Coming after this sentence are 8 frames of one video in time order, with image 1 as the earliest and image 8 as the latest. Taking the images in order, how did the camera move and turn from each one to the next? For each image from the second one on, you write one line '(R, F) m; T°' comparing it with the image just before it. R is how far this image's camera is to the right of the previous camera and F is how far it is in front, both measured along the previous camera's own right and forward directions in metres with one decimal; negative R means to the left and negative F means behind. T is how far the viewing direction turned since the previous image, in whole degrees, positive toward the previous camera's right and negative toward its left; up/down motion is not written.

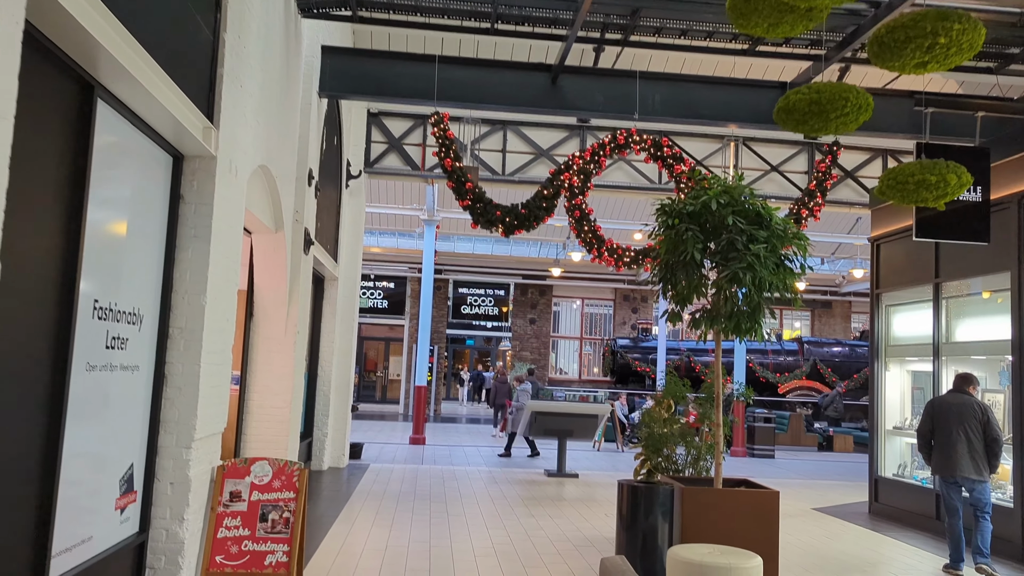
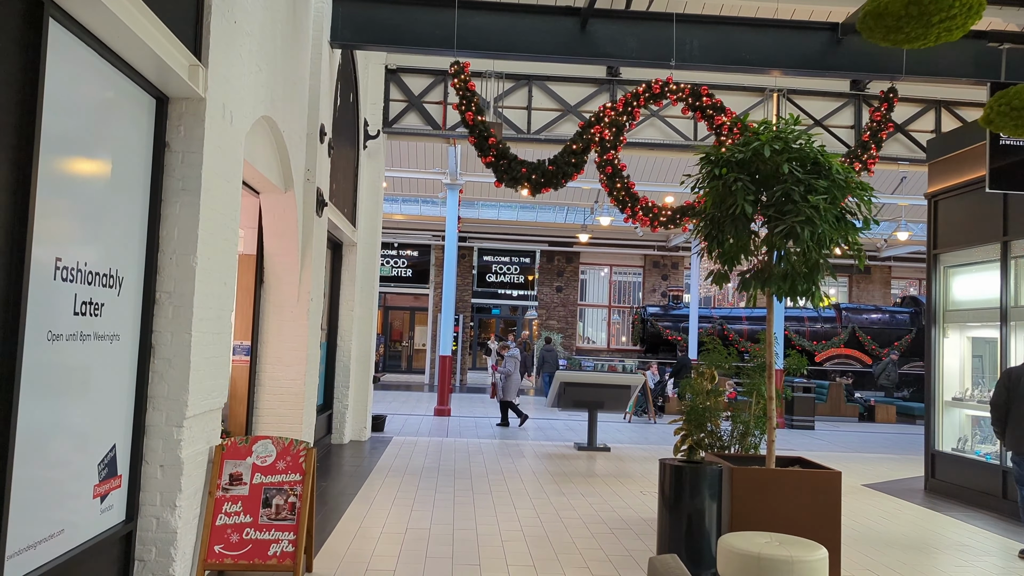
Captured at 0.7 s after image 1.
(0.0, +0.6) m; -2°
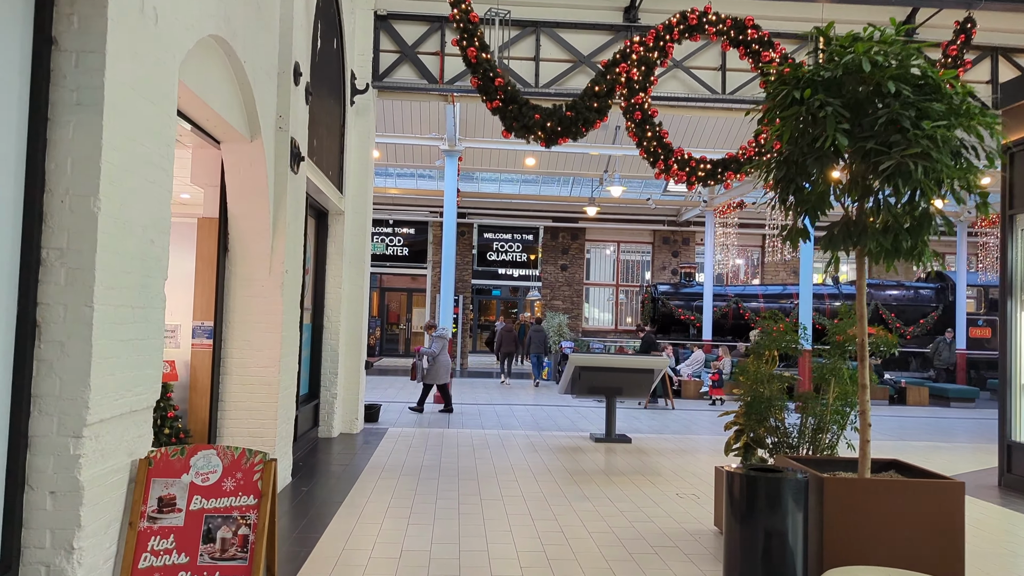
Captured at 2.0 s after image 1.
(-0.1, +1.1) m; 0°
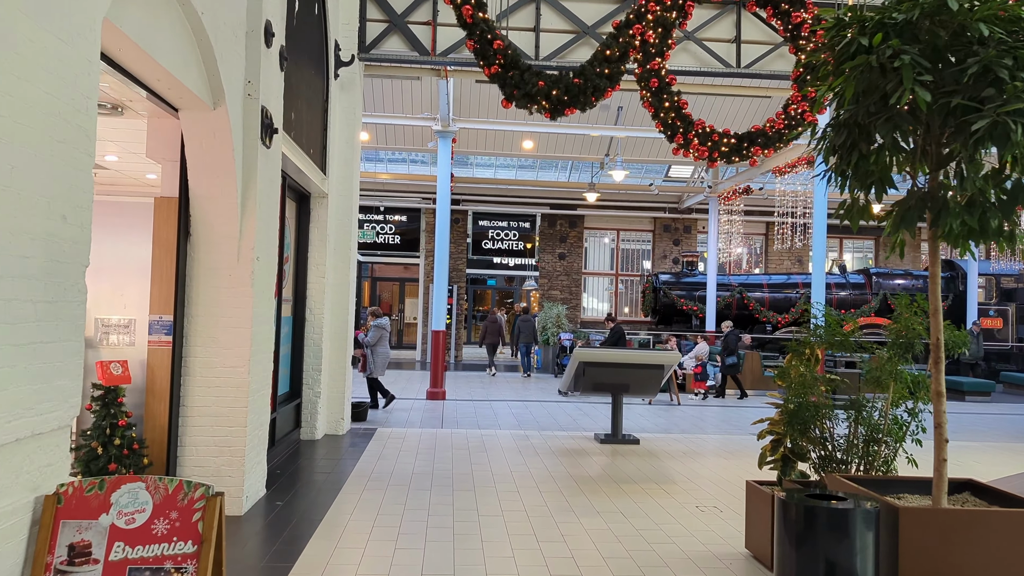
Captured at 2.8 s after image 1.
(0.0, +0.7) m; 0°
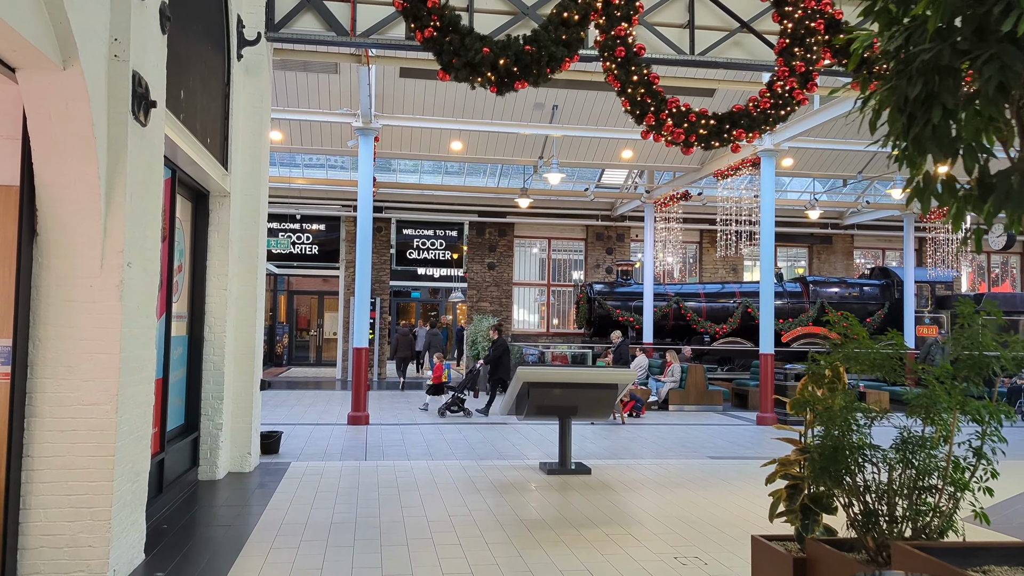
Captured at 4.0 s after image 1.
(-0.1, +1.0) m; +5°
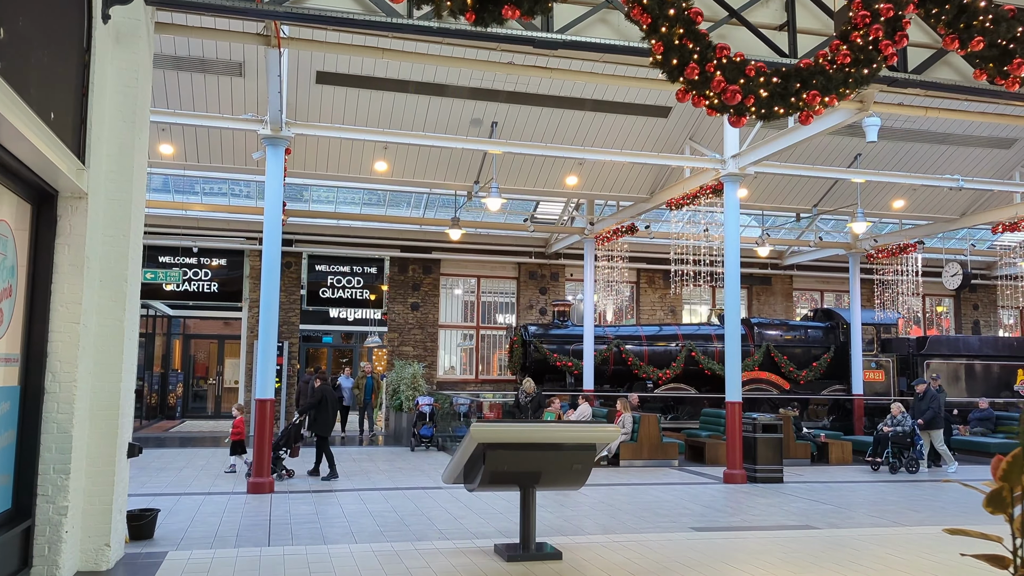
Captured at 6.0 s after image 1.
(-0.3, +1.6) m; +6°
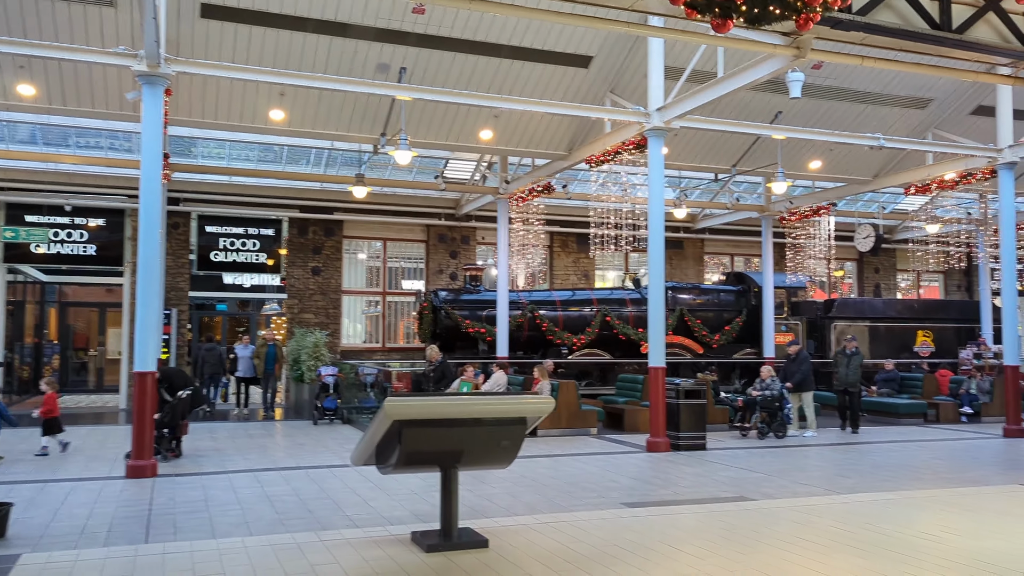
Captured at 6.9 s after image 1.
(-0.1, +0.7) m; +6°
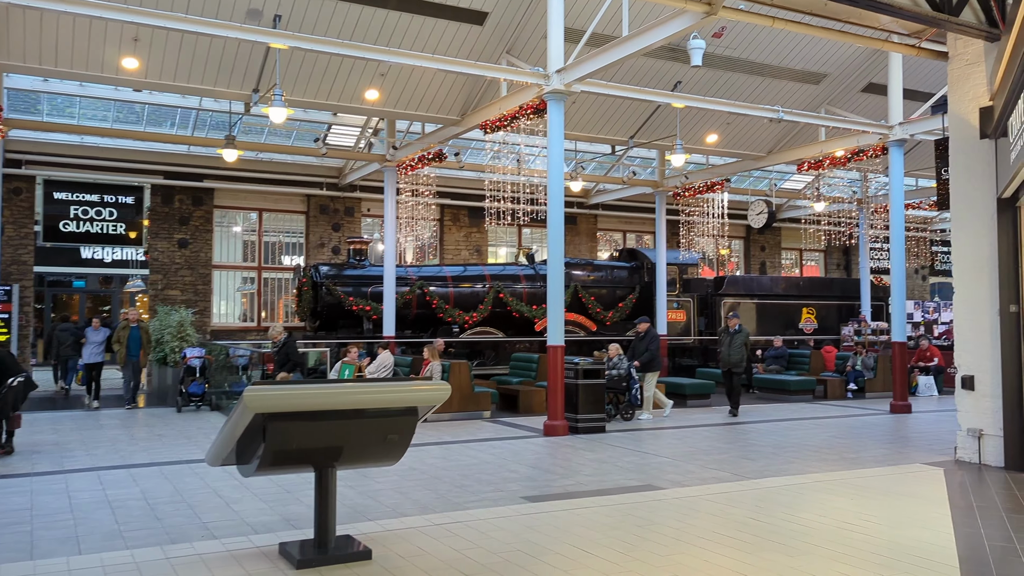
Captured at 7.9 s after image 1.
(0.0, +0.7) m; +8°
